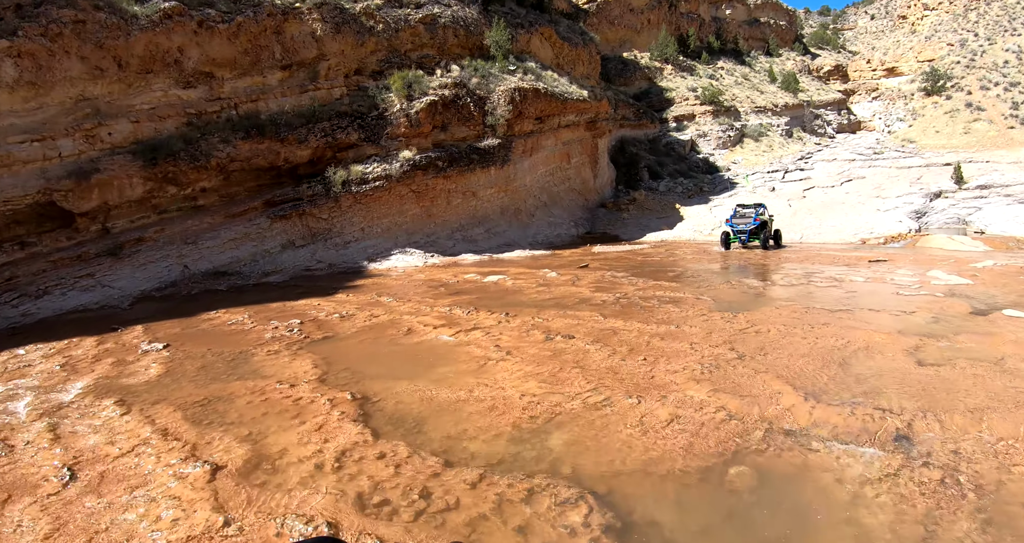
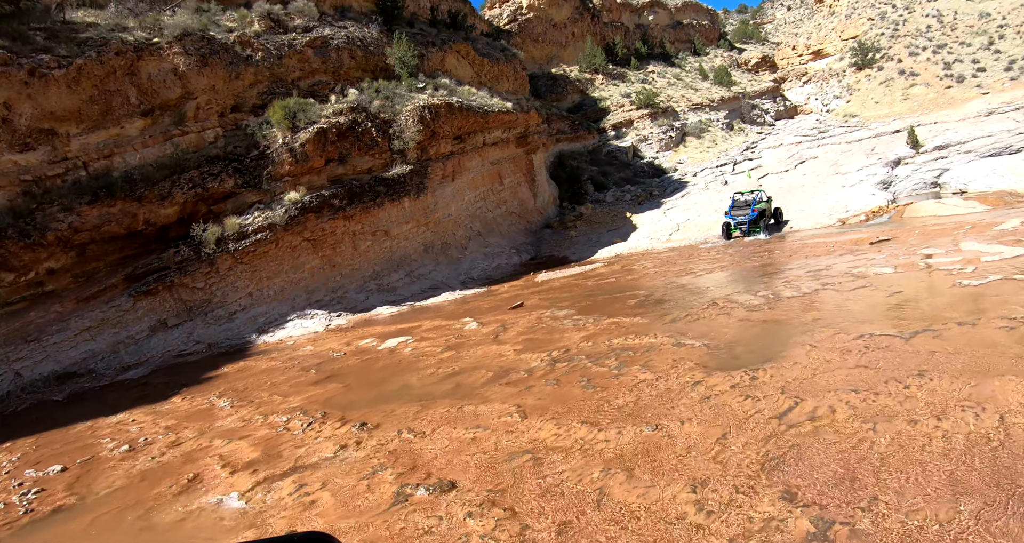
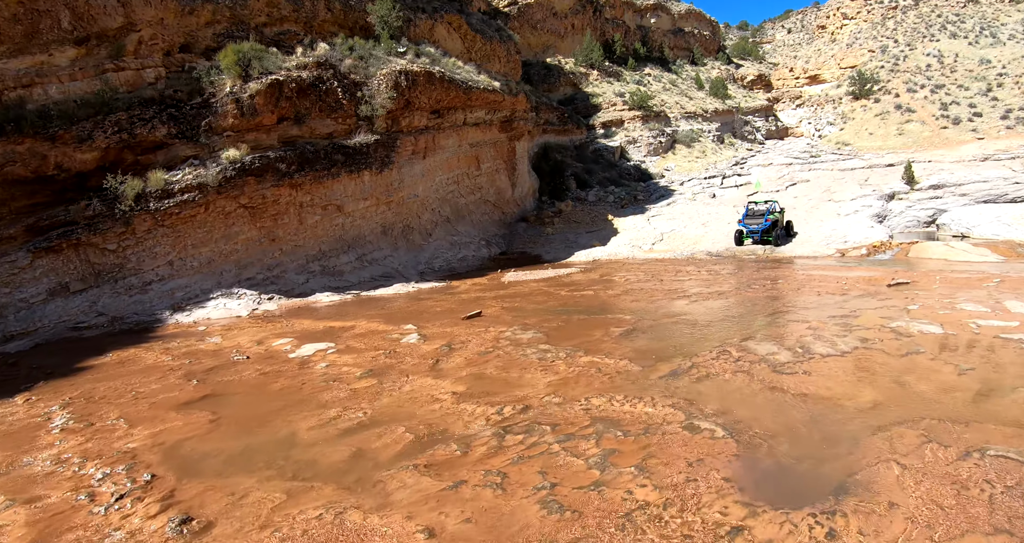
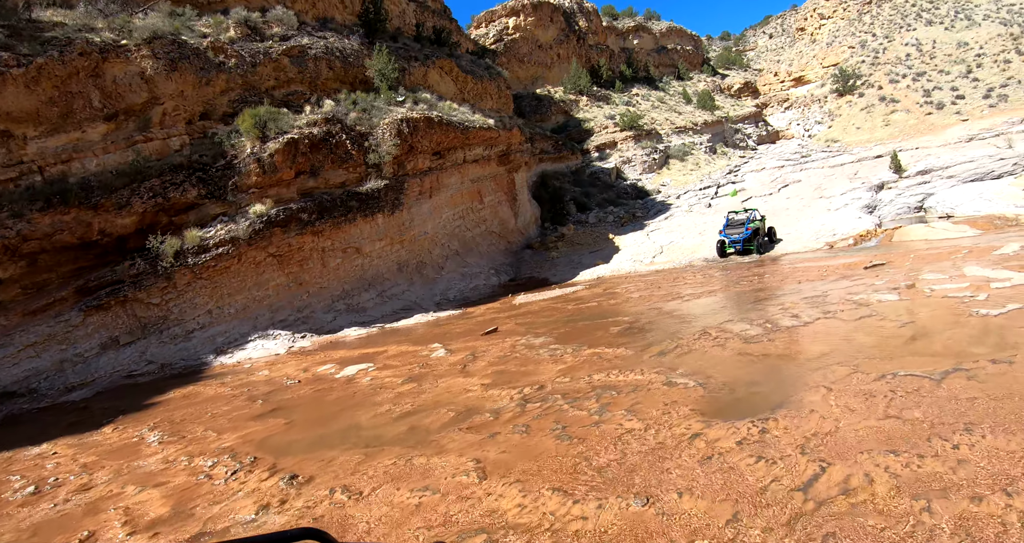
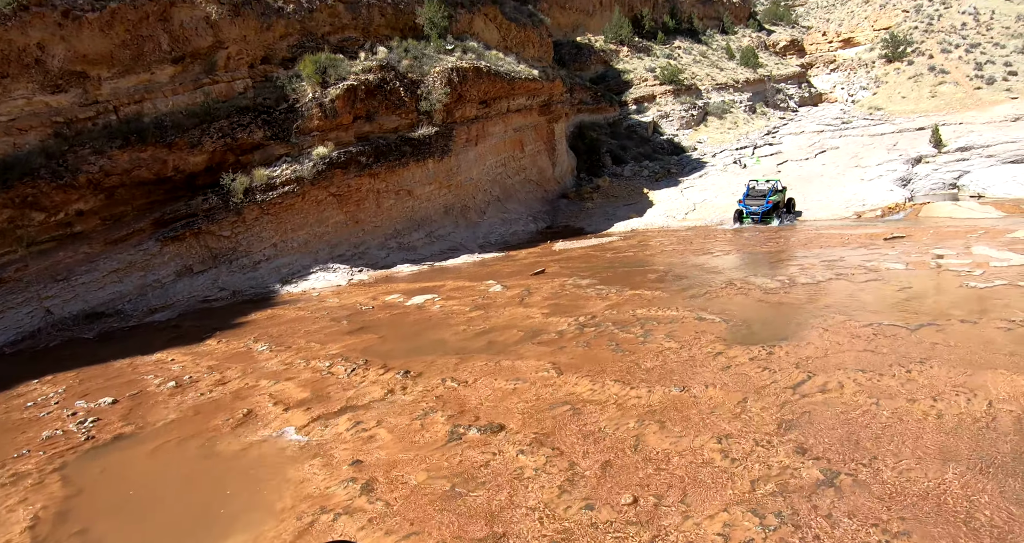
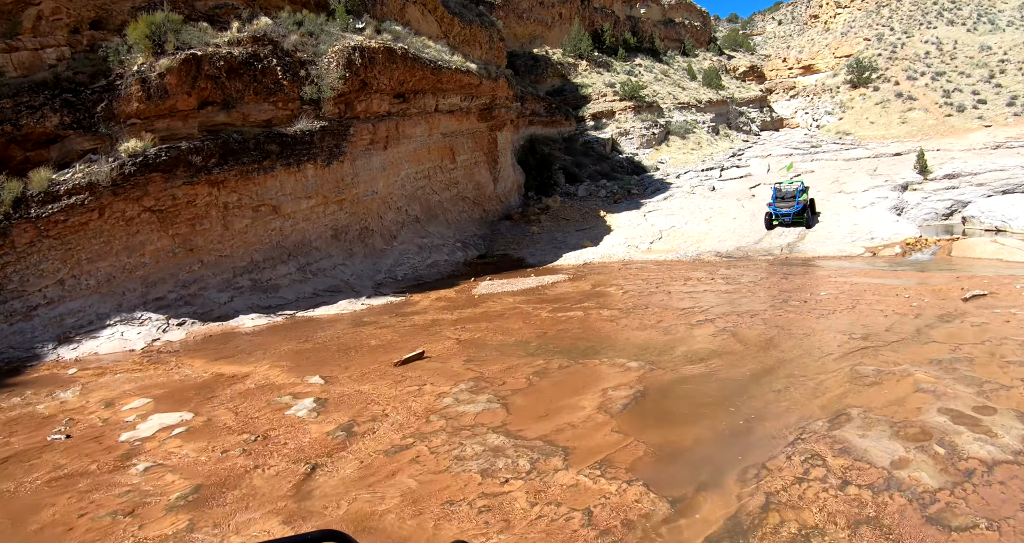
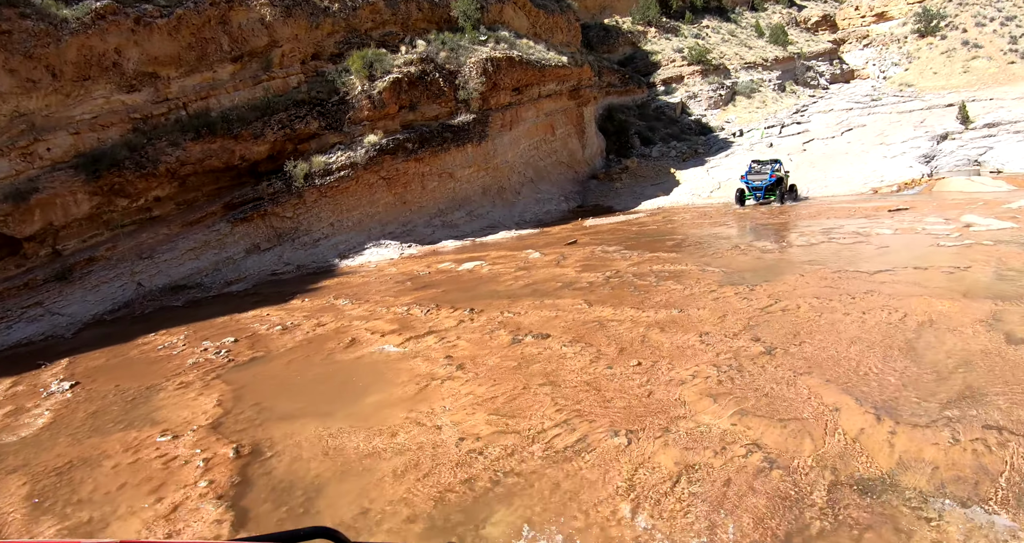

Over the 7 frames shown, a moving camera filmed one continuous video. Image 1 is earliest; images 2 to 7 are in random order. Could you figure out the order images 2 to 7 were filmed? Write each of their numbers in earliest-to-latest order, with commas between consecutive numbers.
7, 5, 2, 4, 3, 6
